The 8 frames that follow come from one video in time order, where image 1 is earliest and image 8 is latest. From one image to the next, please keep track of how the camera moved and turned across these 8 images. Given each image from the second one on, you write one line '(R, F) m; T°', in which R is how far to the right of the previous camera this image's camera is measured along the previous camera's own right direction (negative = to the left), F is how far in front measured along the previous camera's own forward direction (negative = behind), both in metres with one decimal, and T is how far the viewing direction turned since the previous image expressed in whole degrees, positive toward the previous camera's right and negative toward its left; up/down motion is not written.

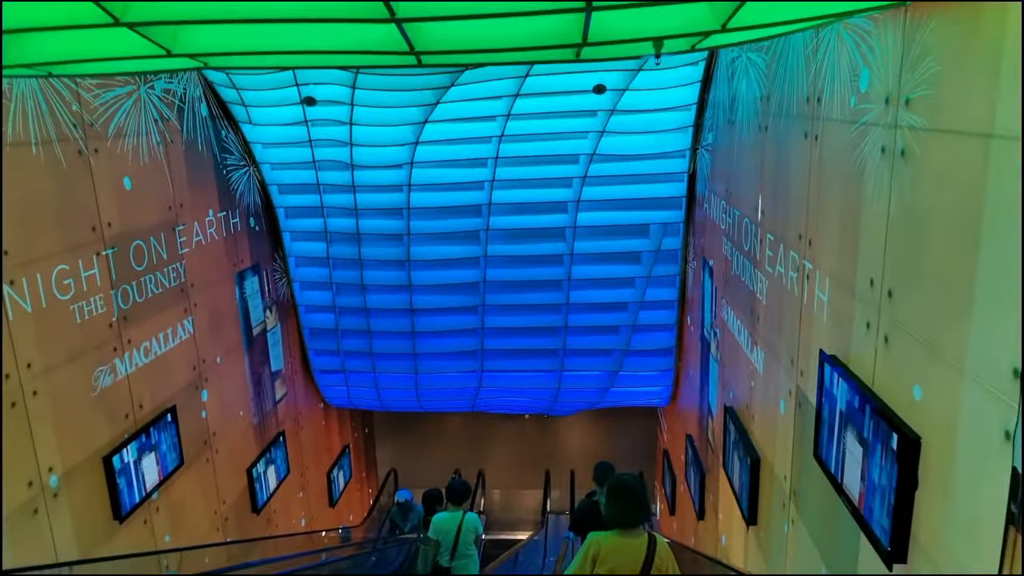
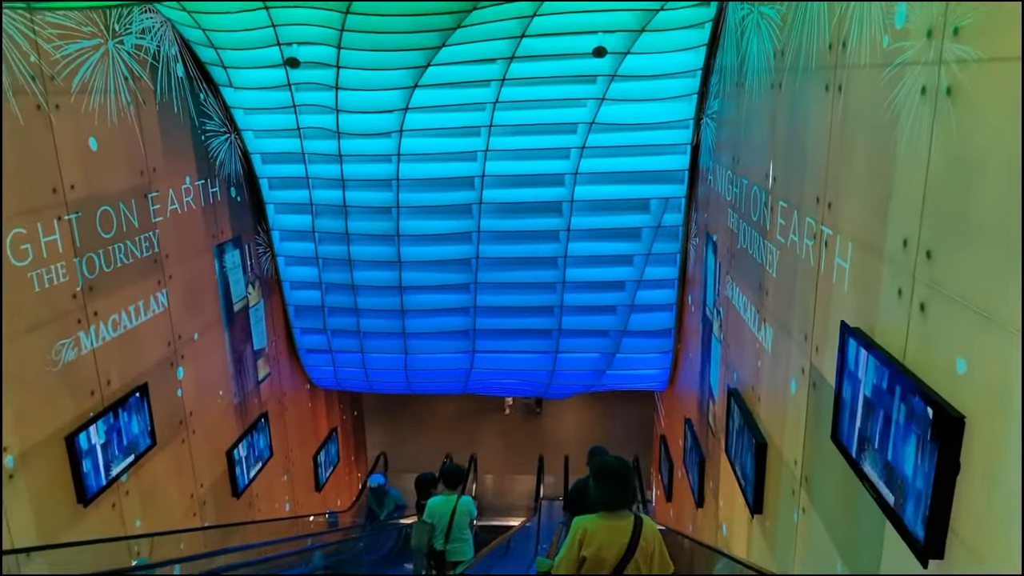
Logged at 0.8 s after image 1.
(0.0, +0.3) m; 0°
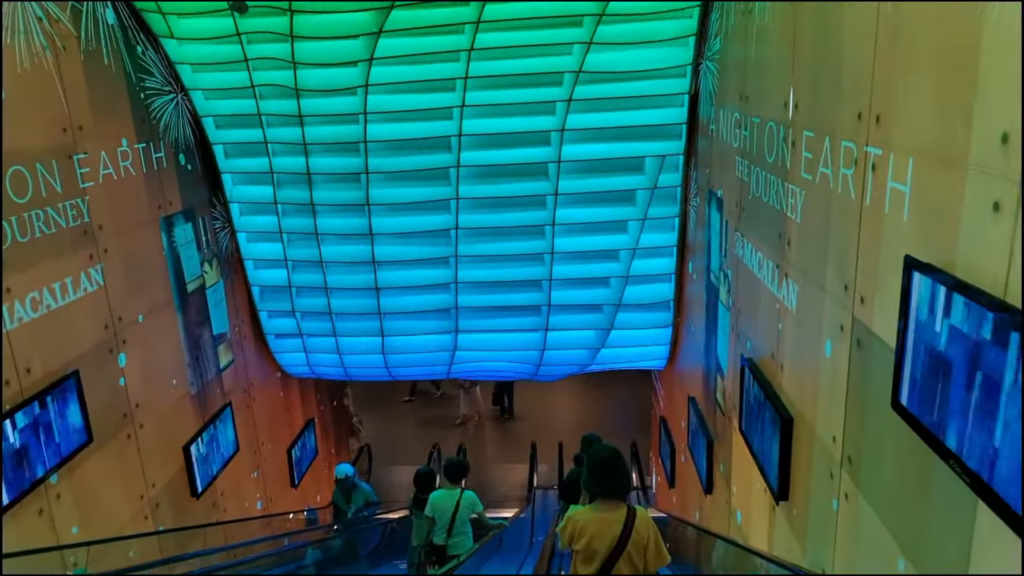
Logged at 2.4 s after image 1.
(0.0, +0.5) m; +1°
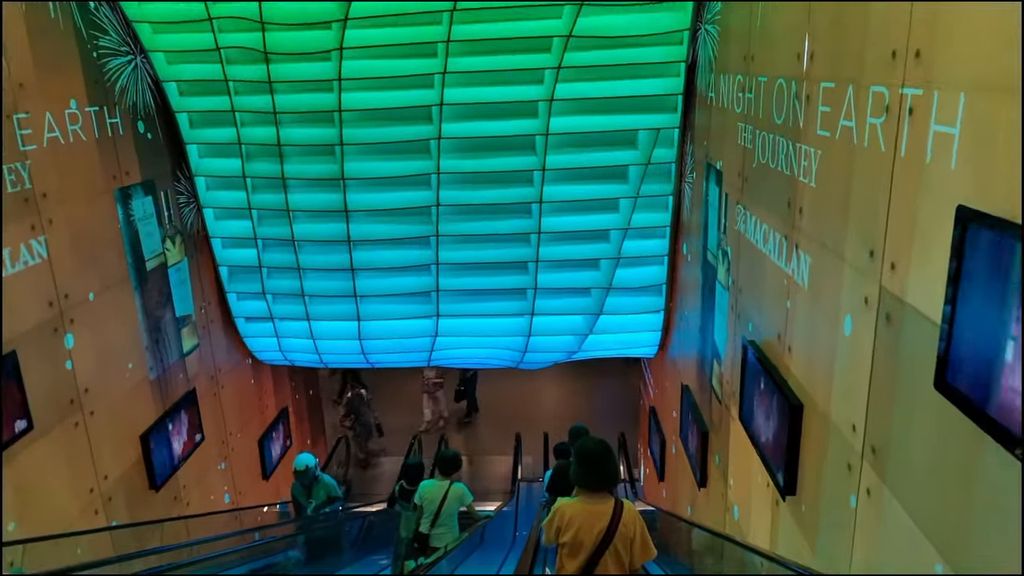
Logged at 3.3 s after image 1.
(0.0, +0.3) m; +1°
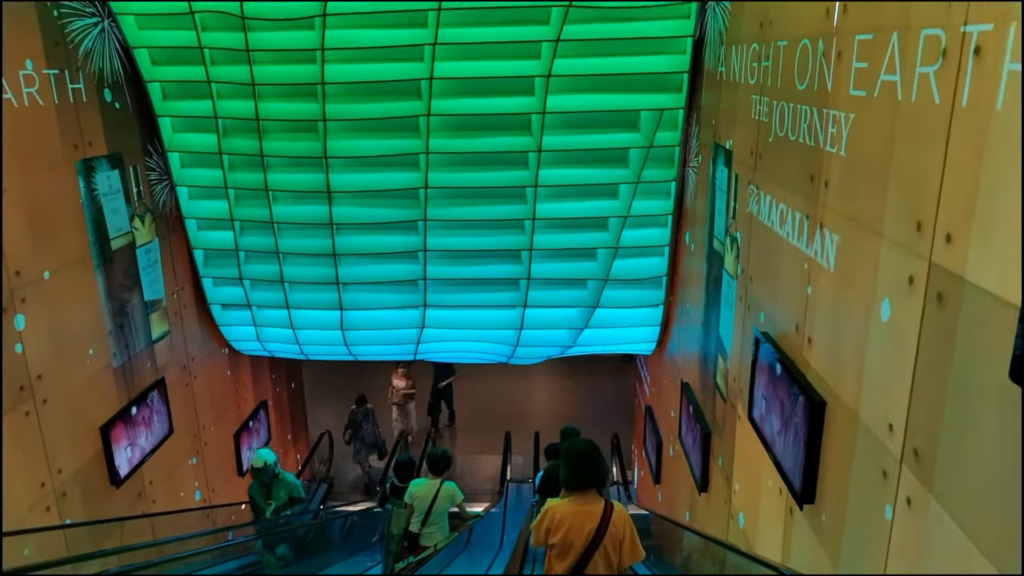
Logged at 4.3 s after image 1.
(0.0, +0.3) m; 0°
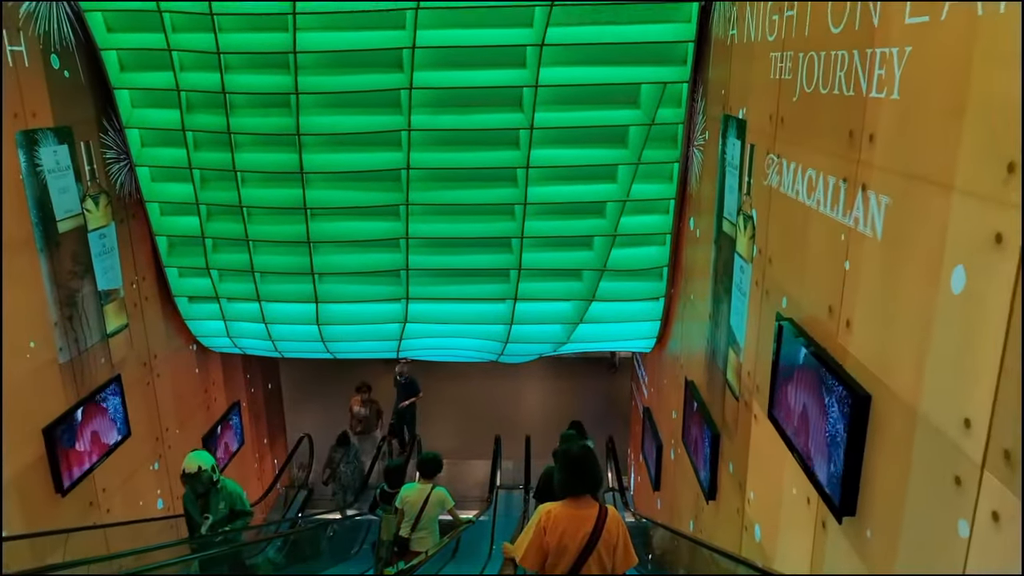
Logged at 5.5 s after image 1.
(0.0, +0.4) m; +1°
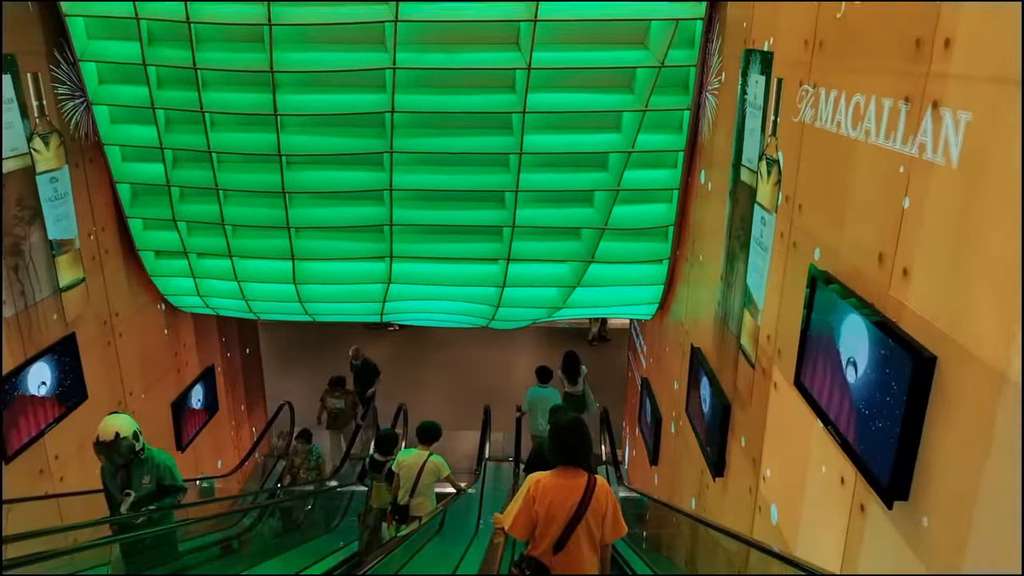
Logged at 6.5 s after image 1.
(0.0, +0.4) m; +1°
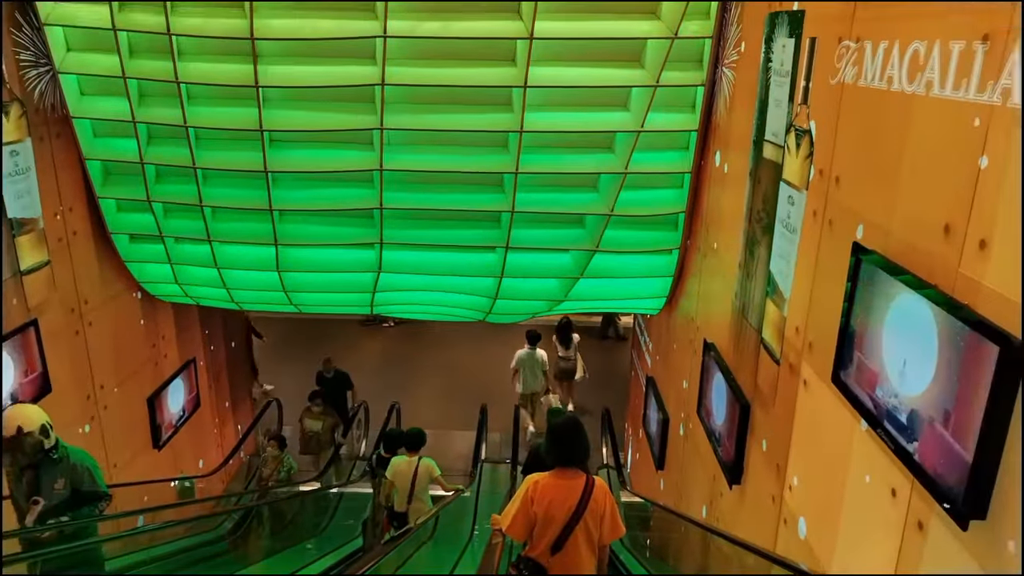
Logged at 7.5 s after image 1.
(0.0, +0.3) m; 0°
